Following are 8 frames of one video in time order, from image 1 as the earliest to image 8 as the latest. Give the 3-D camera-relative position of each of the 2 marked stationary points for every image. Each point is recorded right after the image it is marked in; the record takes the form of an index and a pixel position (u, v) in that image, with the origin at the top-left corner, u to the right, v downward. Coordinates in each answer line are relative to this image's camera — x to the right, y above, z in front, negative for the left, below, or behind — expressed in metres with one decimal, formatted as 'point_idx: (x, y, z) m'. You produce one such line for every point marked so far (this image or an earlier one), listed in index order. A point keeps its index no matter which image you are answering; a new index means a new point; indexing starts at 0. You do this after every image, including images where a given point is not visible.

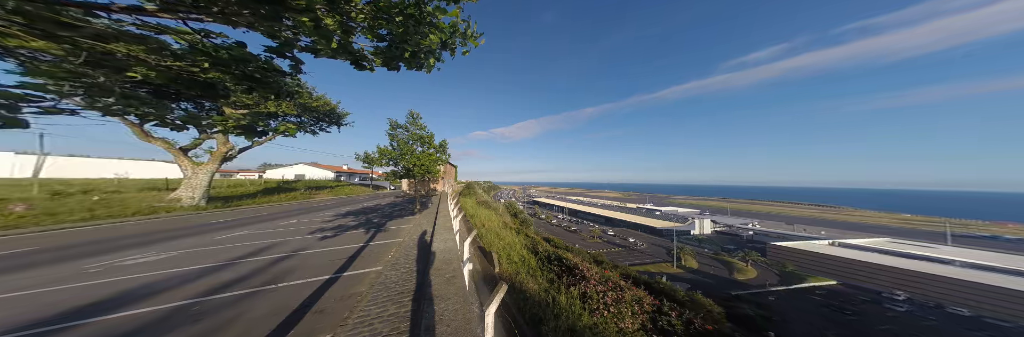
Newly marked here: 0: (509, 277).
0: (+0.2, -2.0, +3.9) m
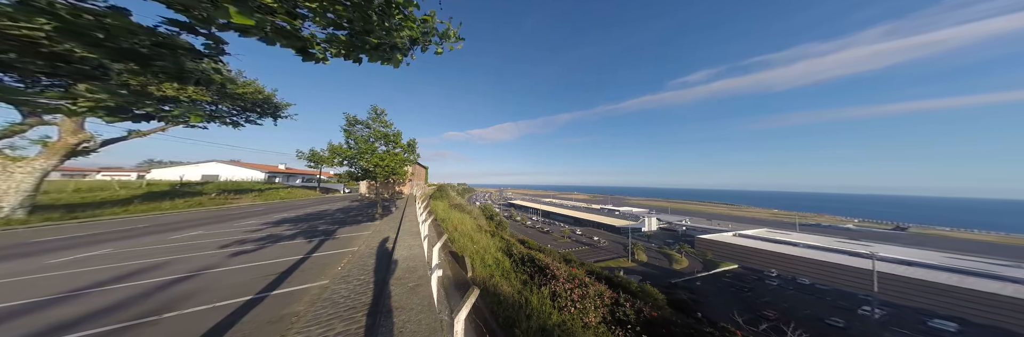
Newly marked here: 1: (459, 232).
0: (-0.5, -2.0, +3.8) m
1: (-1.4, -1.8, +5.6) m
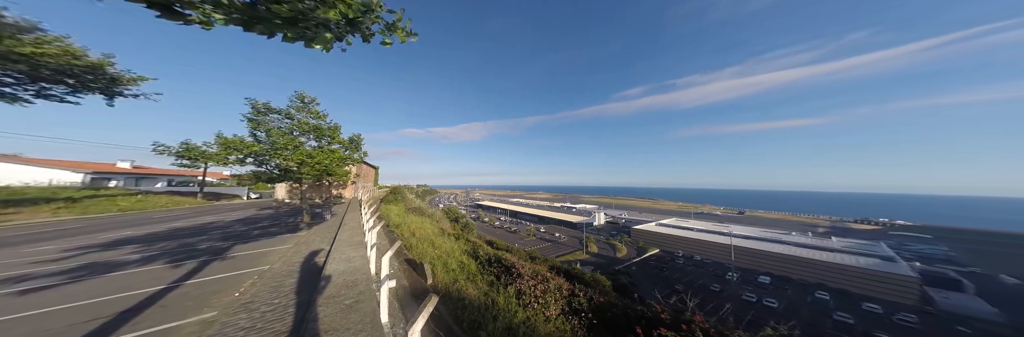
0: (-1.2, -2.0, +3.6) m
1: (-2.5, -1.8, +5.2) m
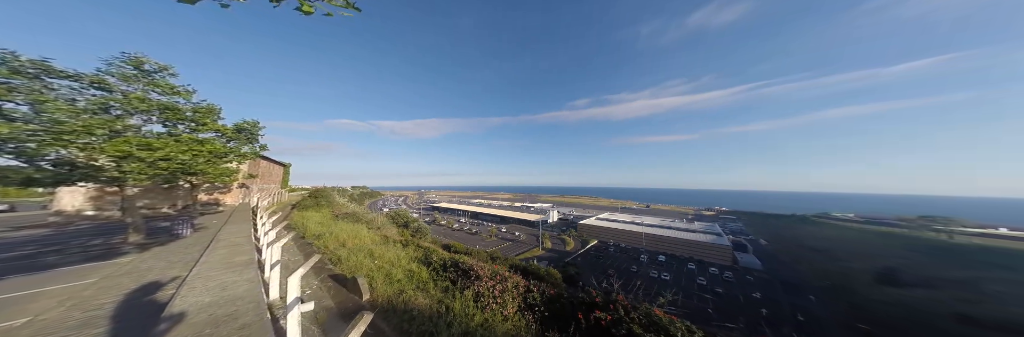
0: (-2.0, -2.0, +3.2) m
1: (-3.5, -1.7, +4.5) m
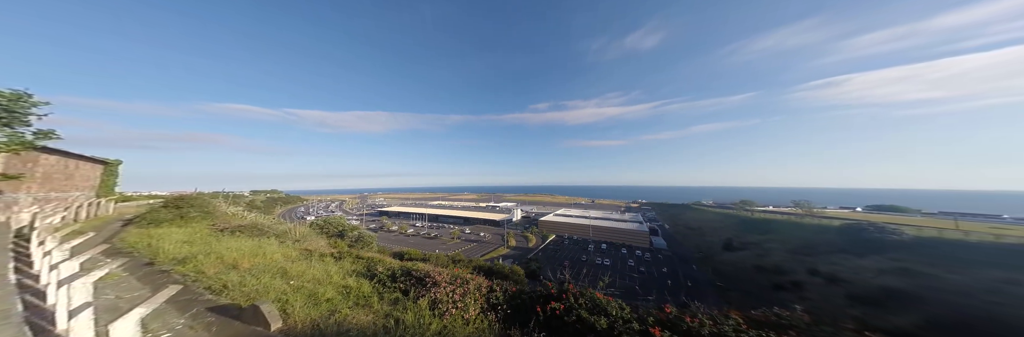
0: (-2.6, -2.0, +2.7) m
1: (-4.4, -1.7, +3.7) m
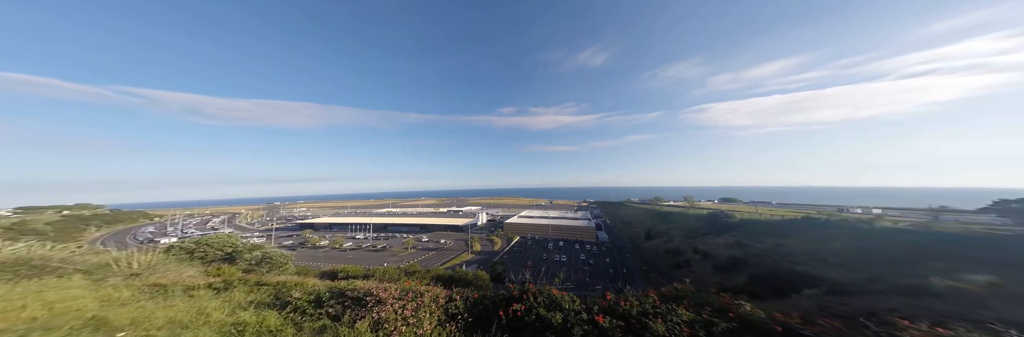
0: (-2.9, -2.9, +3.8) m
1: (-4.8, -2.7, +4.5) m
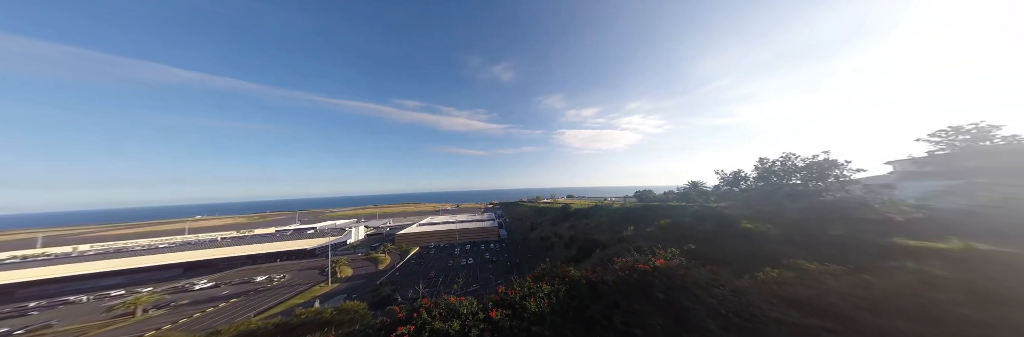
0: (-1.9, -3.0, +5.7) m
1: (-3.9, -2.7, +5.4) m
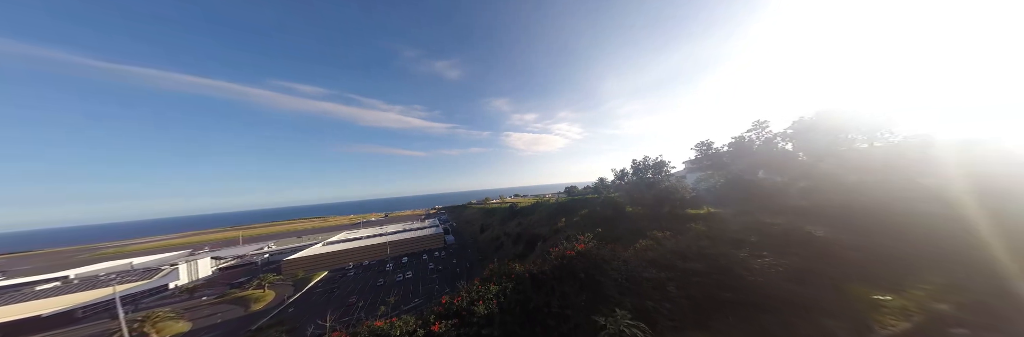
0: (+2.2, -2.9, +5.0) m
1: (+0.4, -2.6, +4.1) m
